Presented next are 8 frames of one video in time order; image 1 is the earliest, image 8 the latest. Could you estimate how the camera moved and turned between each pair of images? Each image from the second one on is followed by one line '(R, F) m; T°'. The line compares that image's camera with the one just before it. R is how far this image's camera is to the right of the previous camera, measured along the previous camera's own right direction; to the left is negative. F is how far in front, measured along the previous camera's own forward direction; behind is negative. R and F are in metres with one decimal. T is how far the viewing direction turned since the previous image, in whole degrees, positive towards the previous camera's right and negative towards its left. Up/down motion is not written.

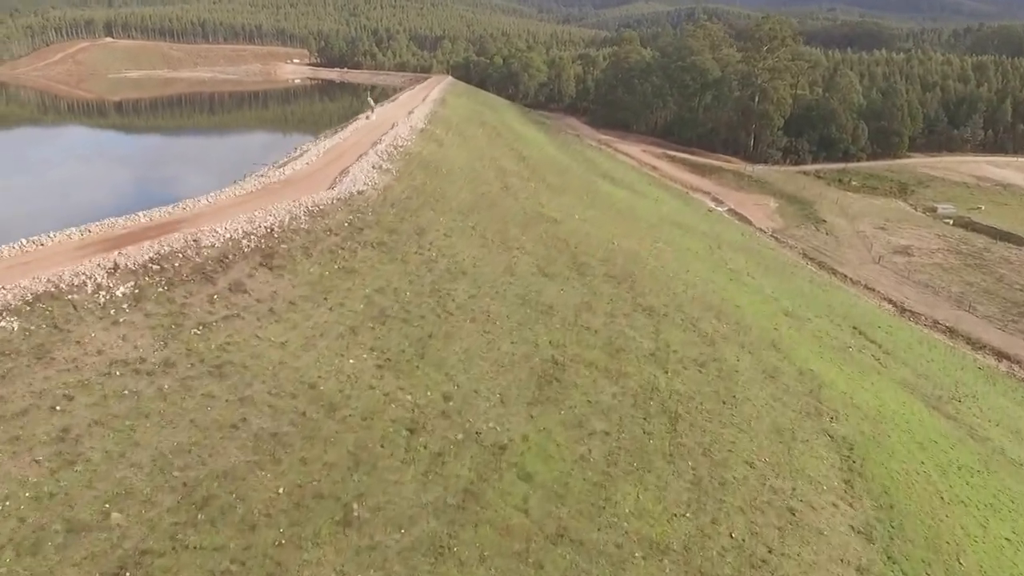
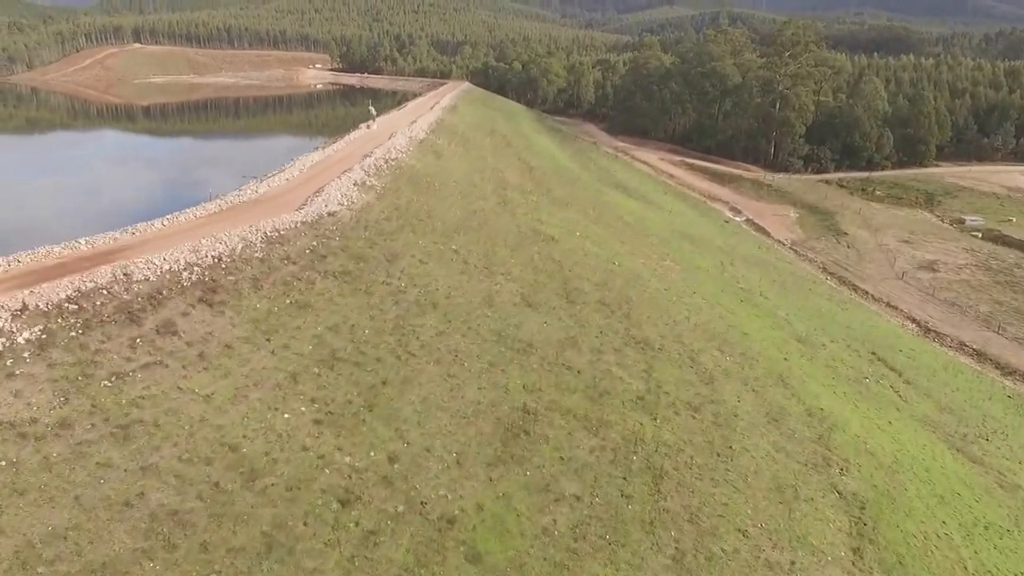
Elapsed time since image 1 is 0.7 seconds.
(+1.0, +1.7) m; -1°
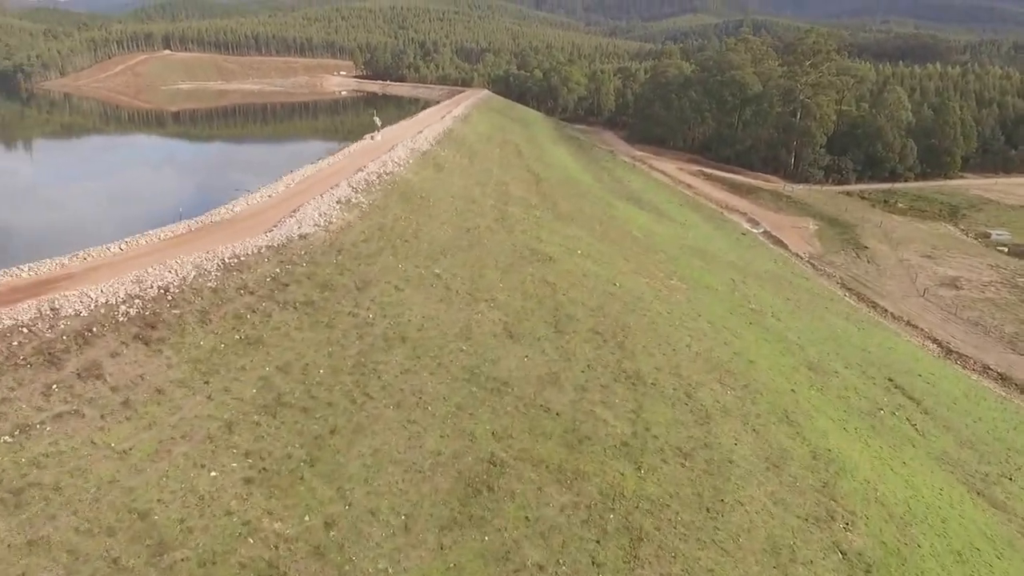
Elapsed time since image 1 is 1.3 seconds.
(+0.9, +1.4) m; -1°
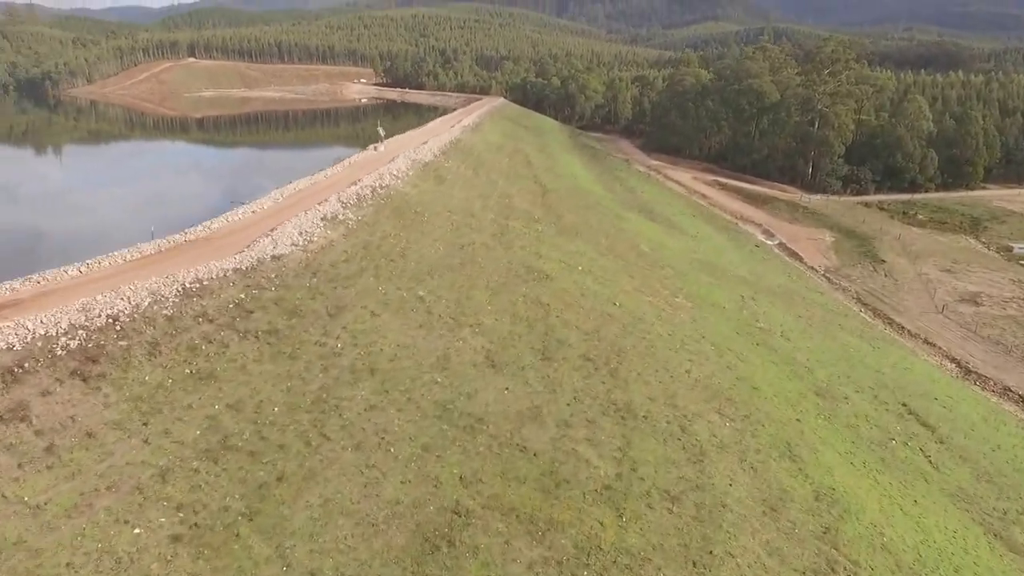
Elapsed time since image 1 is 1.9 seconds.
(+0.7, +1.1) m; -1°
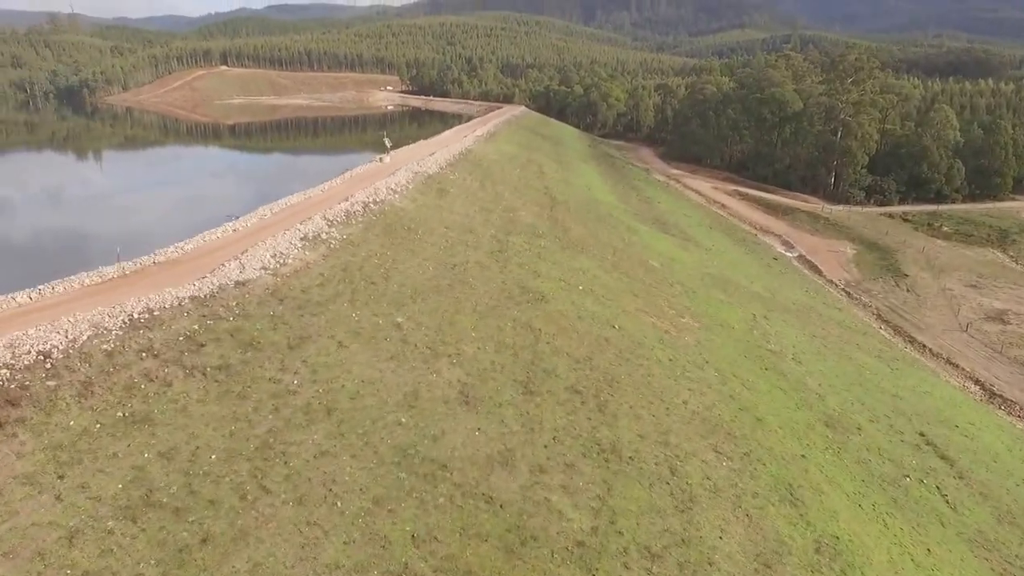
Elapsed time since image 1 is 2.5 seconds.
(+0.9, +1.2) m; -2°
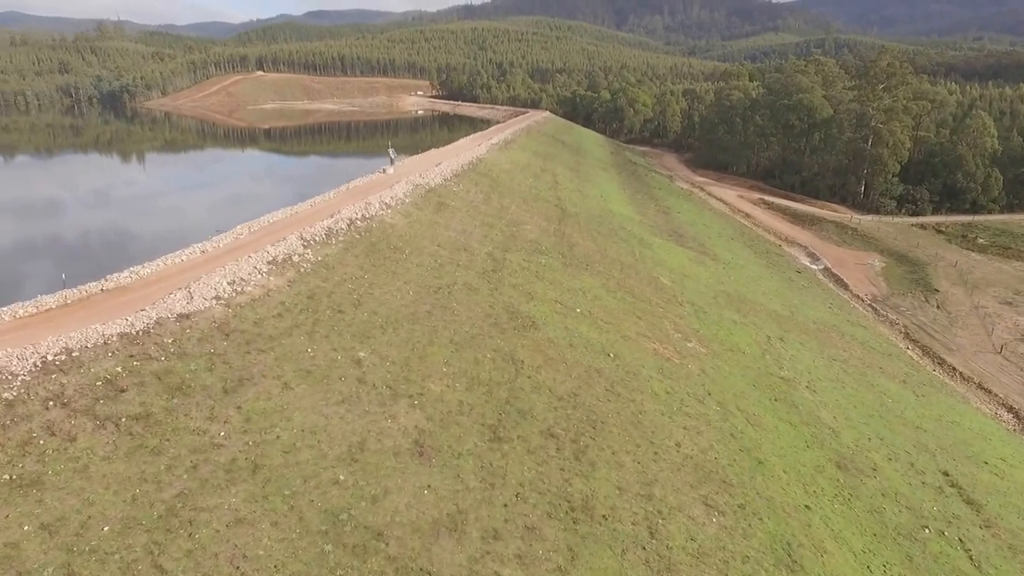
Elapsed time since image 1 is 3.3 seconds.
(+1.2, +1.6) m; -2°
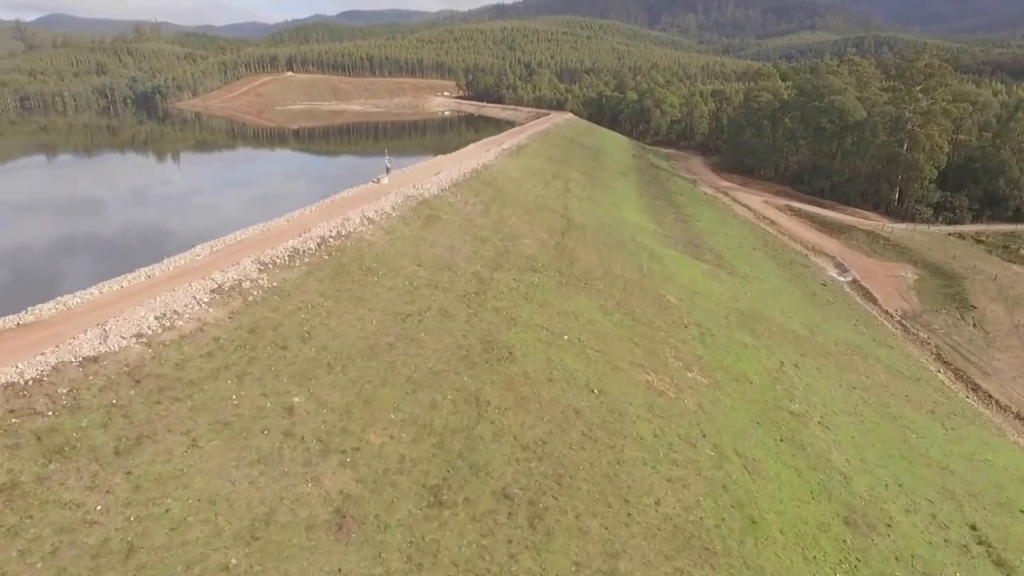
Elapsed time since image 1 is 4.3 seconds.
(+1.5, +2.0) m; -3°
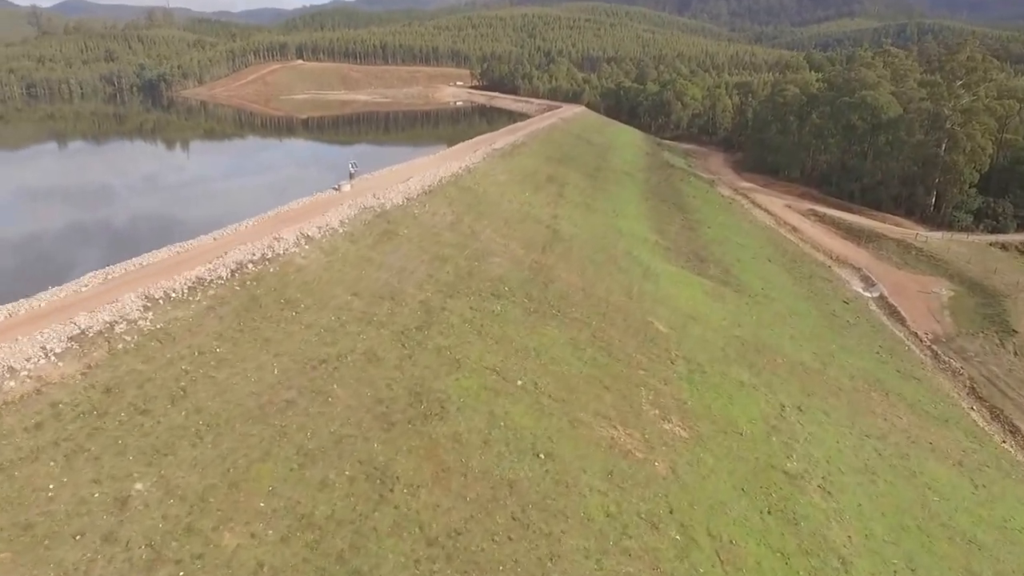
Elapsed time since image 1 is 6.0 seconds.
(+2.1, +3.2) m; -3°
